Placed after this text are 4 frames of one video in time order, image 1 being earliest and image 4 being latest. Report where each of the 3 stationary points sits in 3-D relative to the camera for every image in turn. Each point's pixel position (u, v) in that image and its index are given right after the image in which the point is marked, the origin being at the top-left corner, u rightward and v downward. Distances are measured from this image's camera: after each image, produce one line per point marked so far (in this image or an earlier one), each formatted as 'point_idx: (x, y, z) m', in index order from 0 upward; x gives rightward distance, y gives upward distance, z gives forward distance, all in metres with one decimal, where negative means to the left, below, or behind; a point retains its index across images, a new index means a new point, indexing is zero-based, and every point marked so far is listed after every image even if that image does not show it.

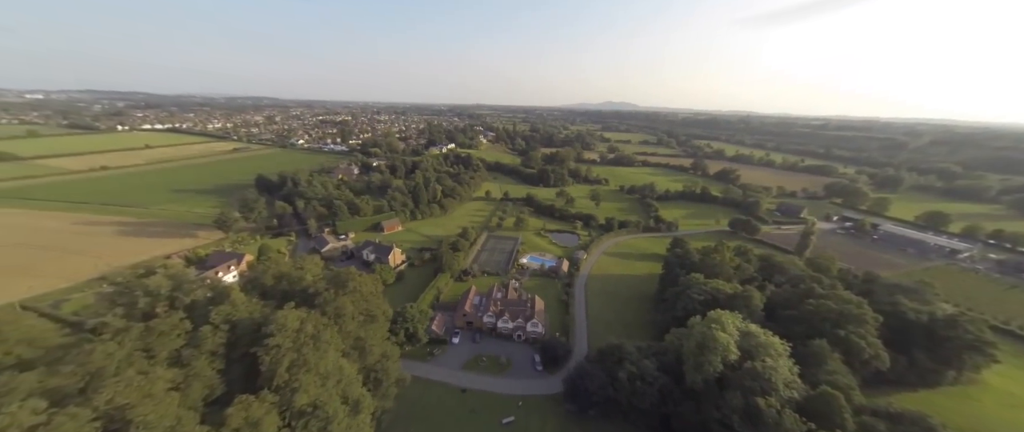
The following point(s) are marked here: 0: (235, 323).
0: (-11.8, -4.6, +13.1) m
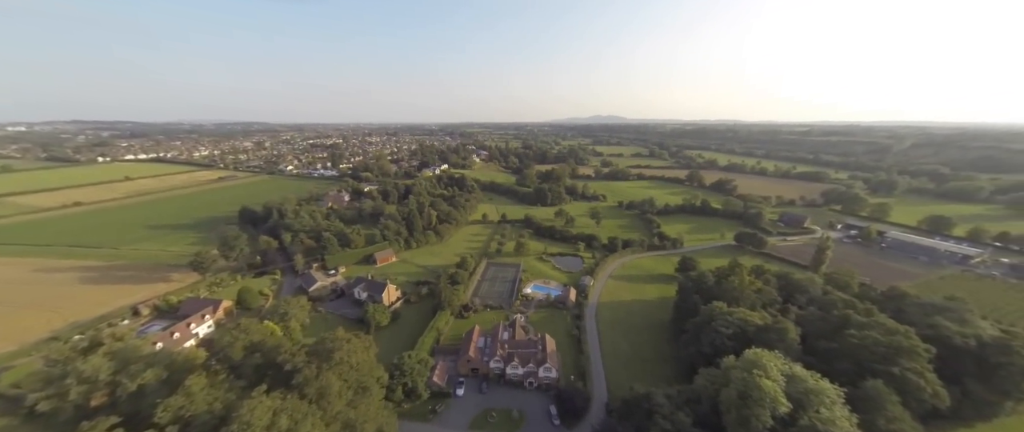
0: (-11.0, -7.0, +10.5) m
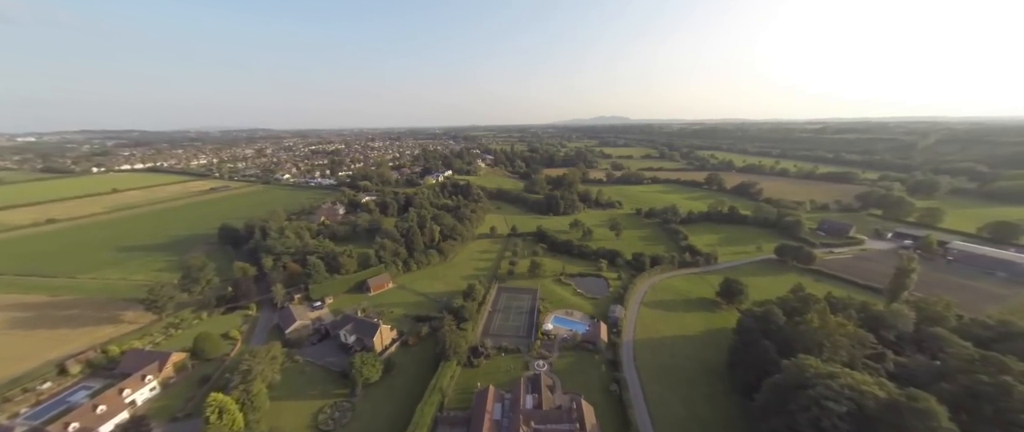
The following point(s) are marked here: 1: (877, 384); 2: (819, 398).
0: (-9.6, -9.0, +4.7) m
1: (+20.8, -9.5, +17.5) m
2: (+16.8, -10.0, +16.8) m
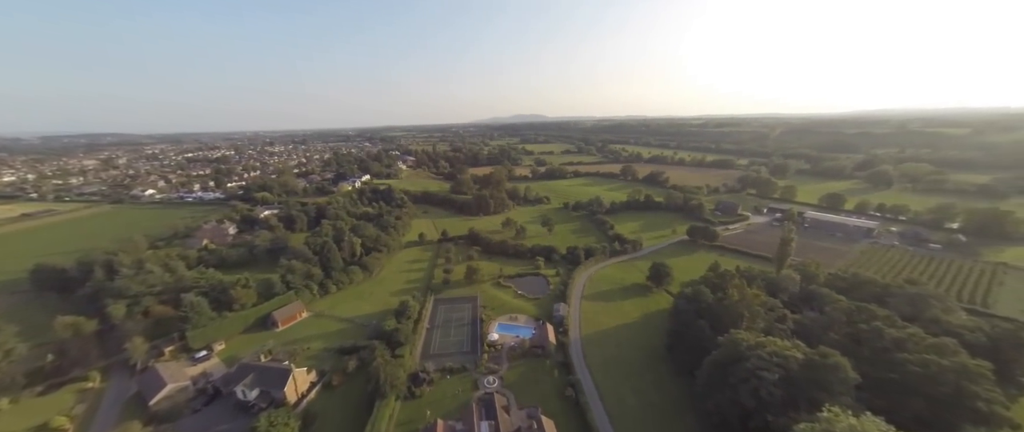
0: (-8.8, -10.0, +0.5) m
1: (+18.0, -8.3, +19.7) m
2: (+14.3, -9.0, +18.1) m
